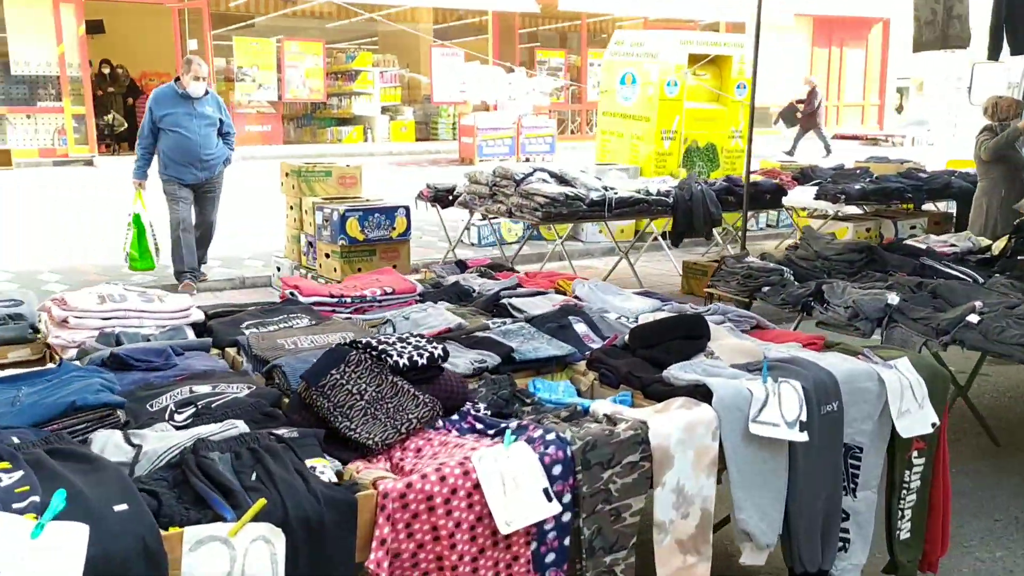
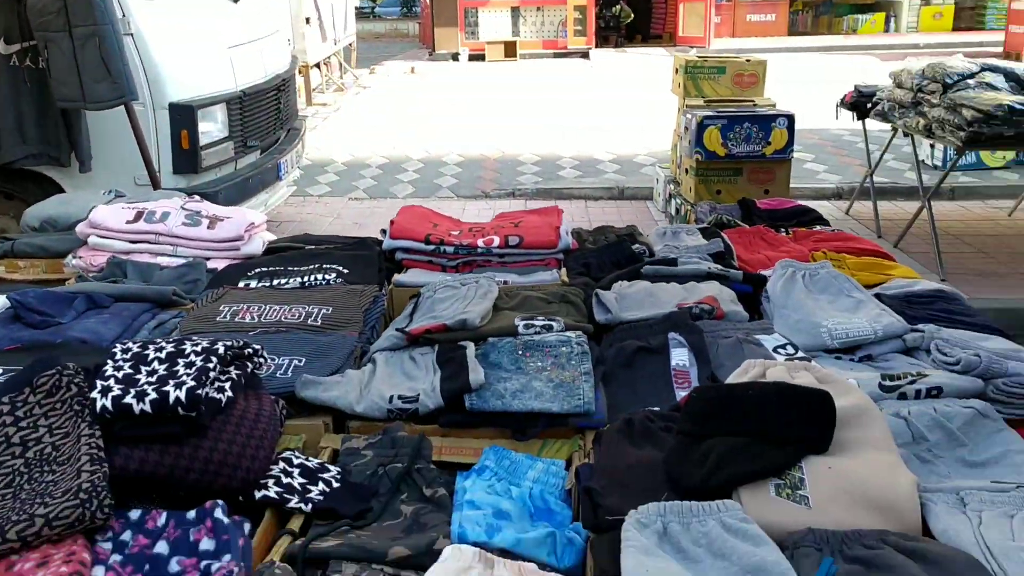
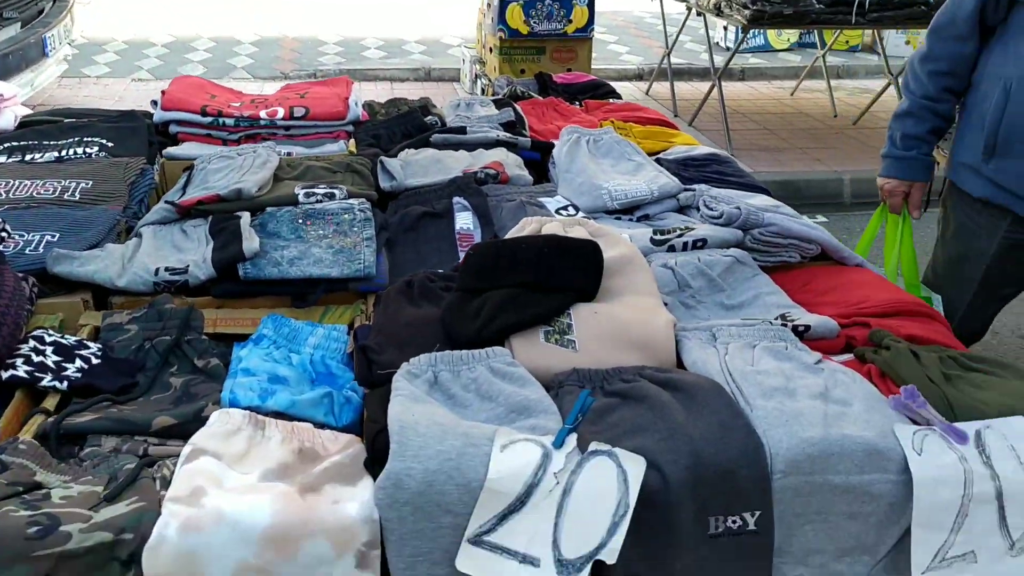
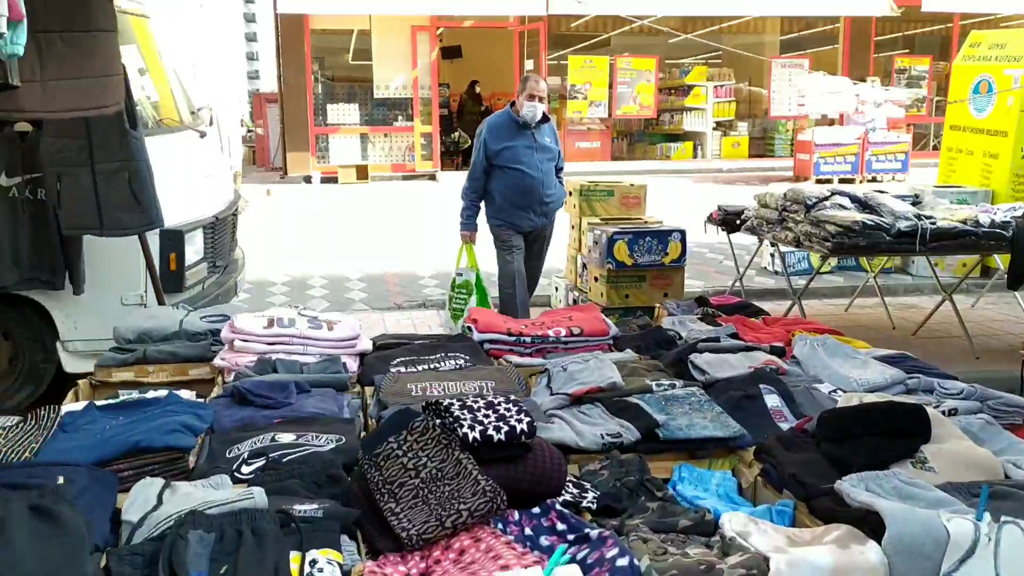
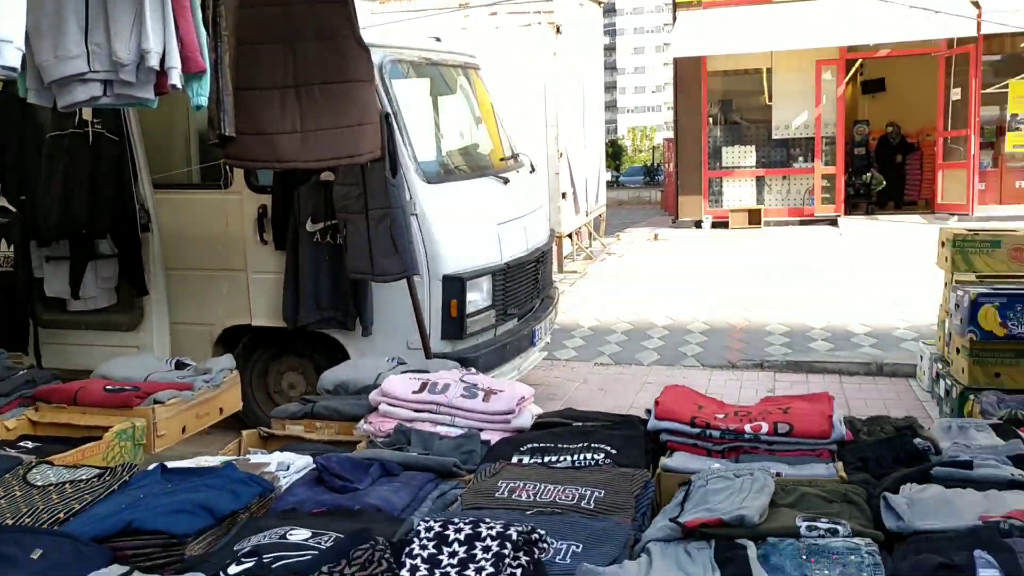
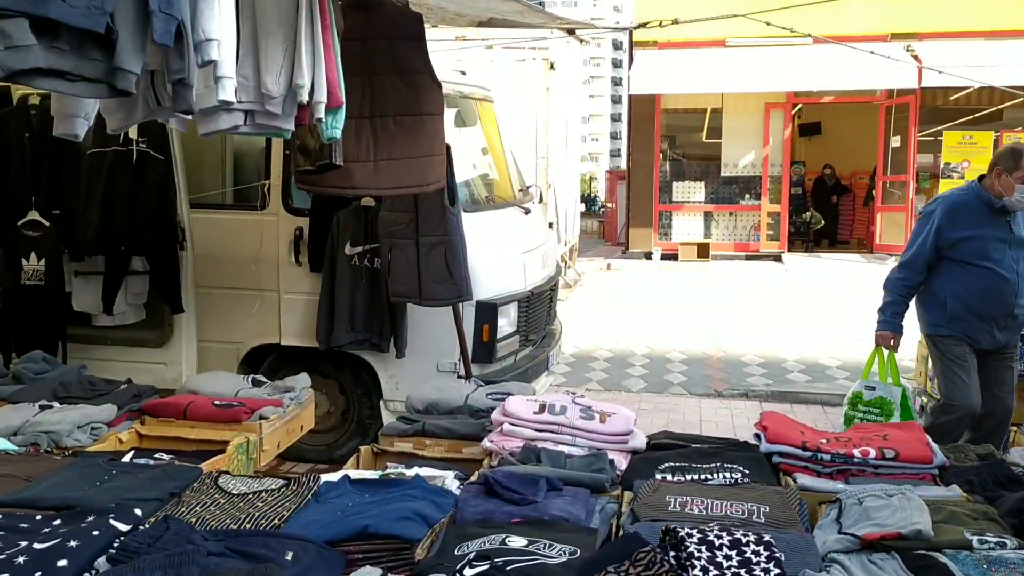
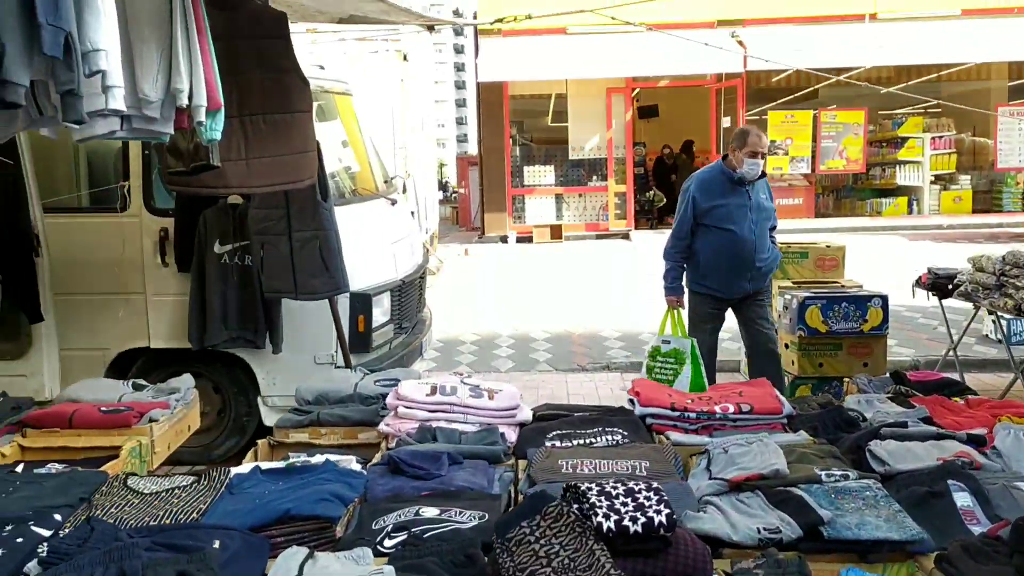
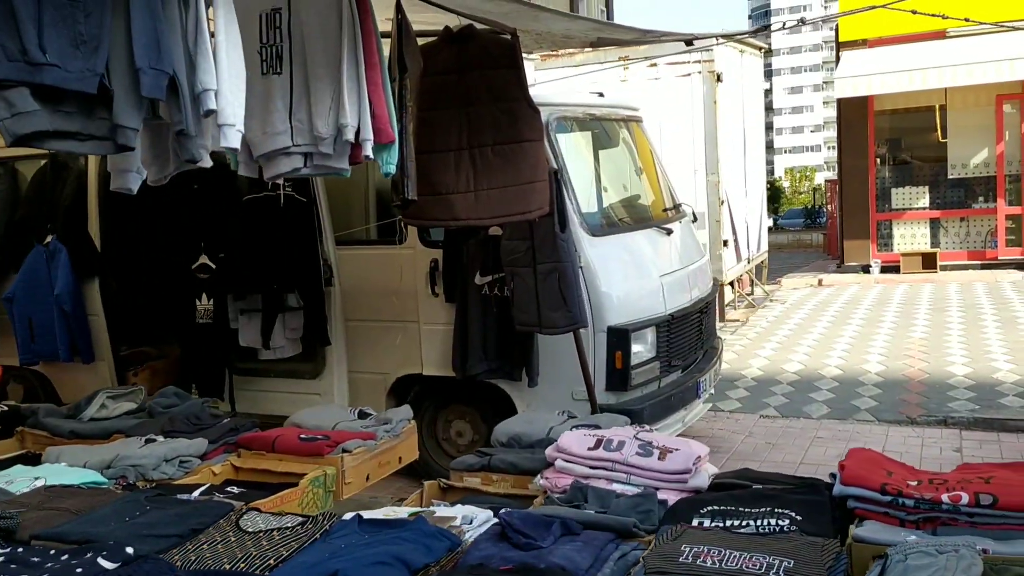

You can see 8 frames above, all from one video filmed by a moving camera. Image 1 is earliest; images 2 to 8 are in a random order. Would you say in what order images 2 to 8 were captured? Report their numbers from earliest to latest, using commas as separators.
4, 7, 6, 8, 5, 2, 3
